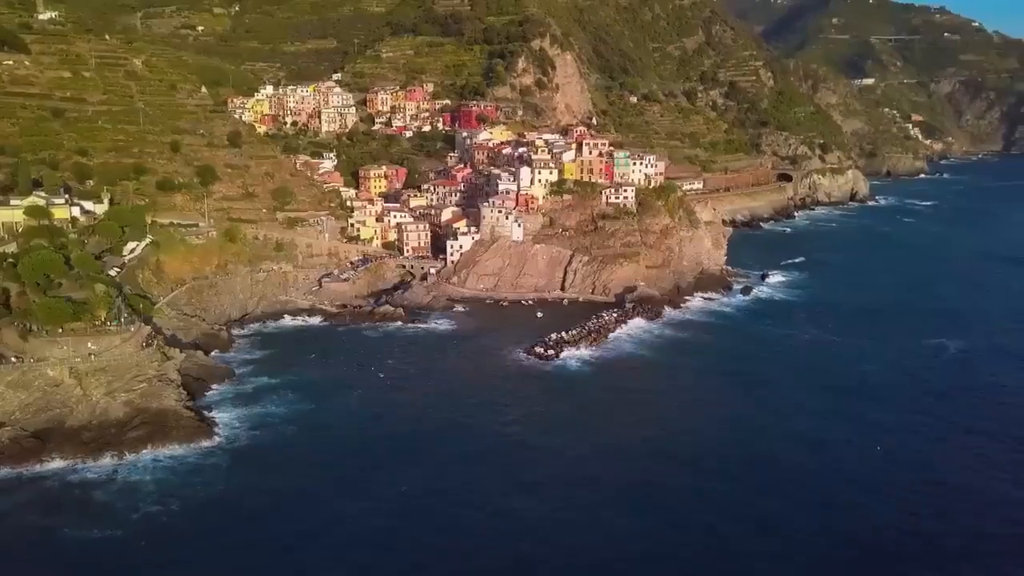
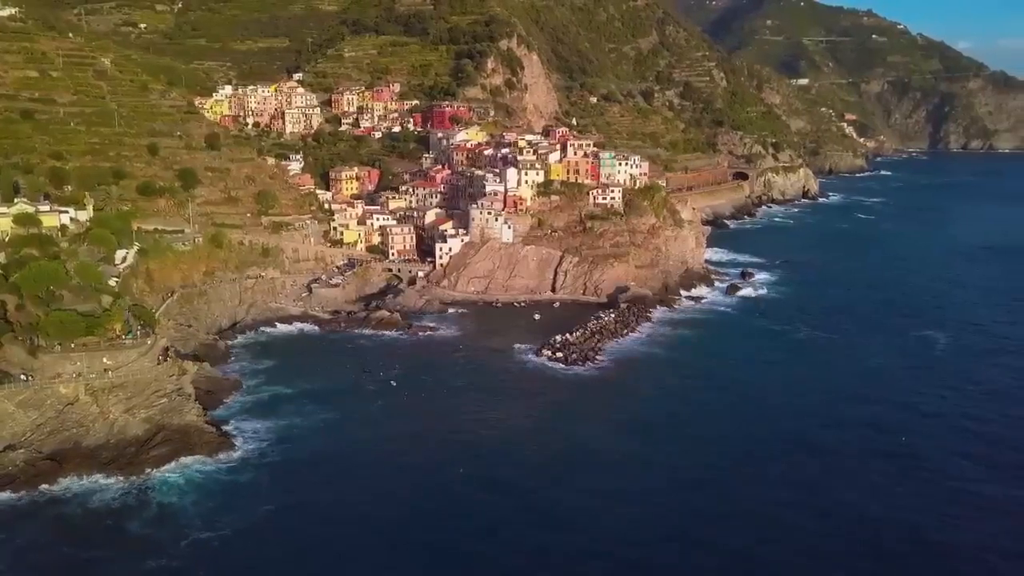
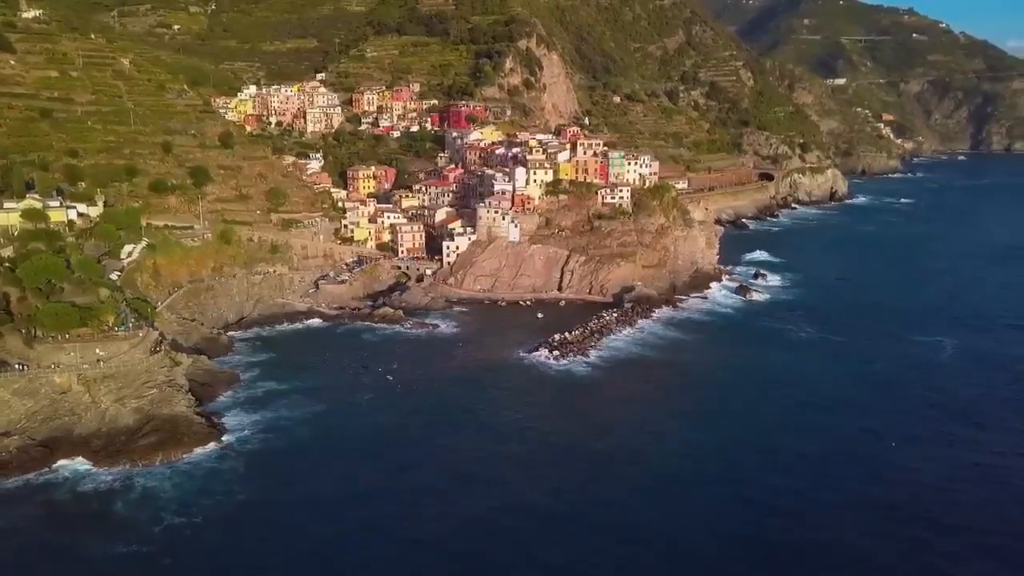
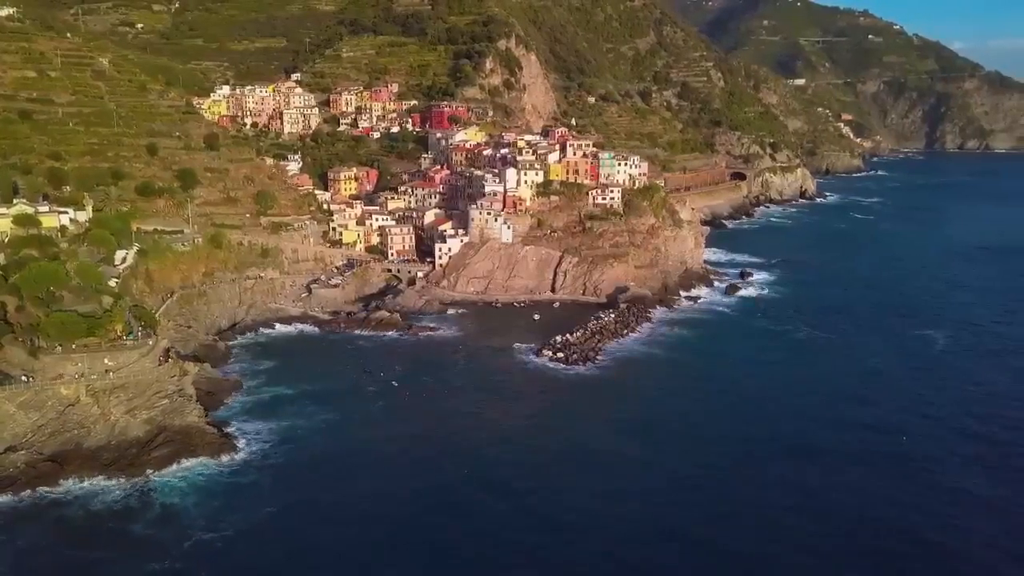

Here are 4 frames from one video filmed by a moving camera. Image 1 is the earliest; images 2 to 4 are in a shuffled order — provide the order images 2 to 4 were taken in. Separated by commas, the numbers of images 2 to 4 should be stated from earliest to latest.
3, 2, 4
